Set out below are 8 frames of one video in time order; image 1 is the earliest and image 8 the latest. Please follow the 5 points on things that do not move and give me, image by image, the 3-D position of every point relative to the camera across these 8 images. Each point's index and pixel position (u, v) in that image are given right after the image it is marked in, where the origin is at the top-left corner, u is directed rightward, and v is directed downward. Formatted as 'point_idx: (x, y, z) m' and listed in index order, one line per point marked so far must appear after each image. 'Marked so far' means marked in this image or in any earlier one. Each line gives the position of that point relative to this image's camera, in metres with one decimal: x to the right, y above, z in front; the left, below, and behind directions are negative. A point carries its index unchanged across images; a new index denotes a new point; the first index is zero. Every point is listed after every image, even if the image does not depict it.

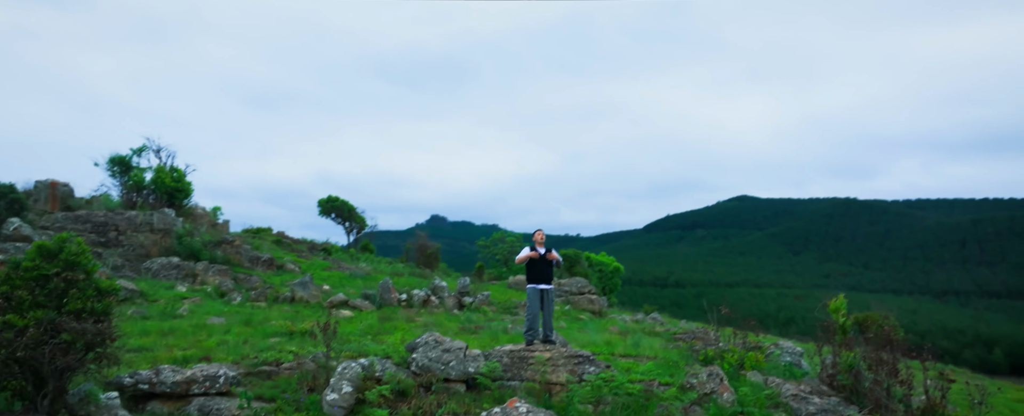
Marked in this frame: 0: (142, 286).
0: (-7.7, -1.6, +12.9) m
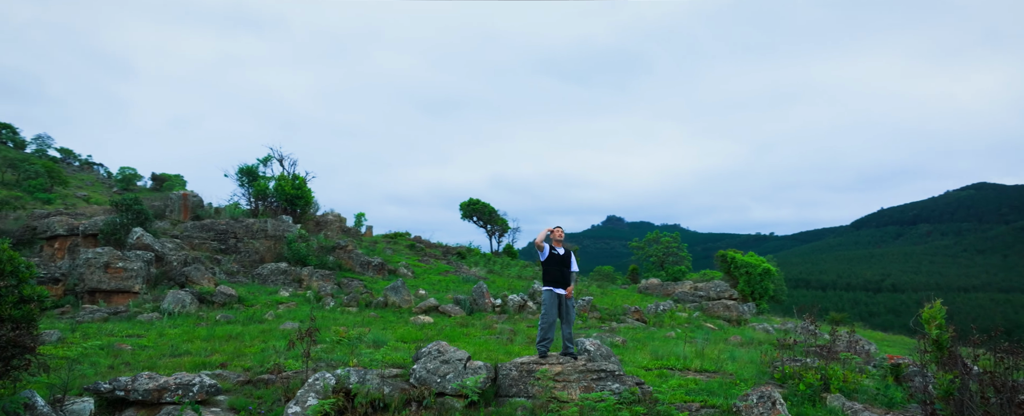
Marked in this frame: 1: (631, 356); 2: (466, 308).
0: (-6.0, -1.9, +14.0) m
1: (+1.9, -2.5, +10.5) m
2: (-1.3, -2.9, +18.0) m
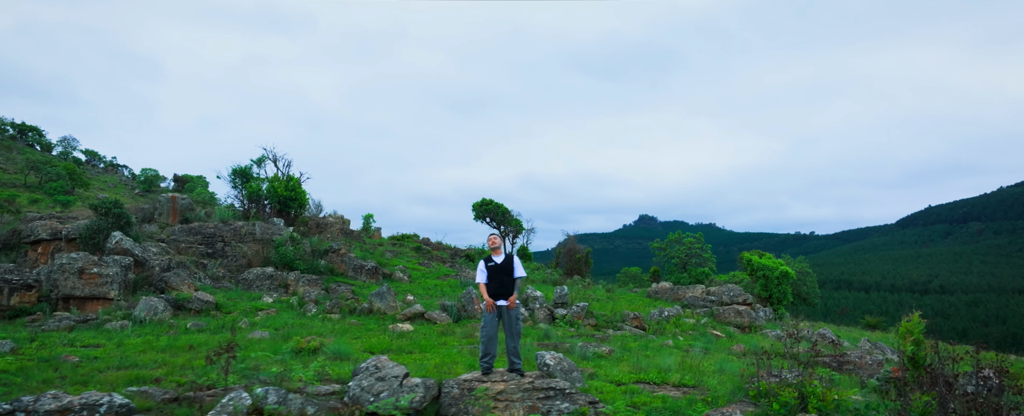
0: (-6.4, -2.0, +13.9) m
1: (+1.5, -2.6, +10.2) m
2: (-1.6, -3.0, +17.8) m
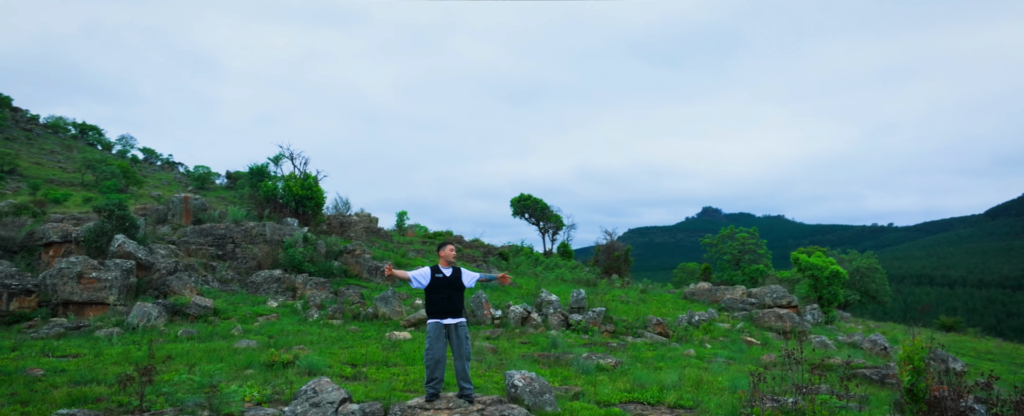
0: (-6.4, -2.1, +13.9) m
1: (+1.3, -2.8, +9.9) m
2: (-1.4, -3.2, +17.6) m
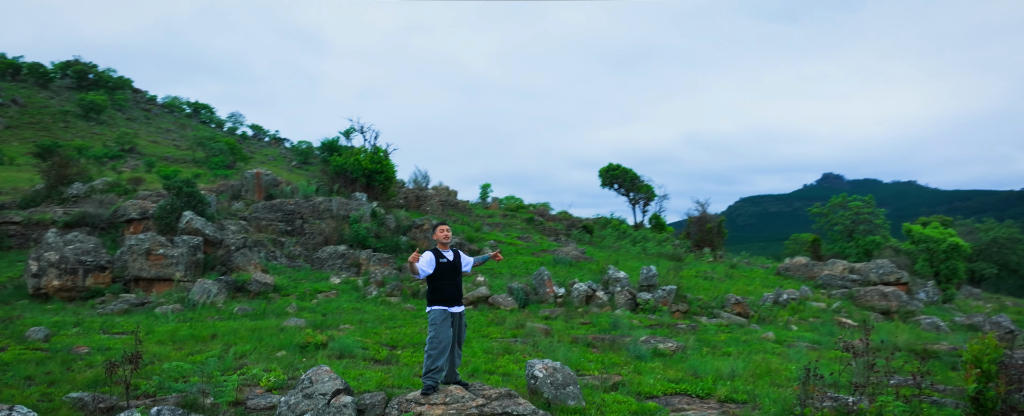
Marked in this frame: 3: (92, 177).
0: (-5.2, -1.6, +14.4) m
1: (+1.9, -2.5, +9.5) m
2: (+0.2, -2.5, +17.5) m
3: (-12.4, +0.9, +18.8) m
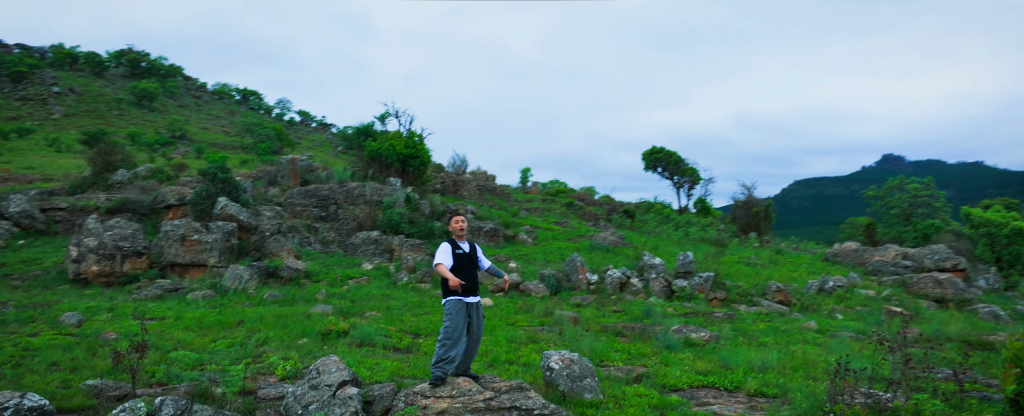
0: (-4.5, -1.3, +14.7) m
1: (+2.3, -2.3, +9.3) m
2: (+1.1, -2.2, +17.4) m
3: (-11.5, +1.4, +19.4) m
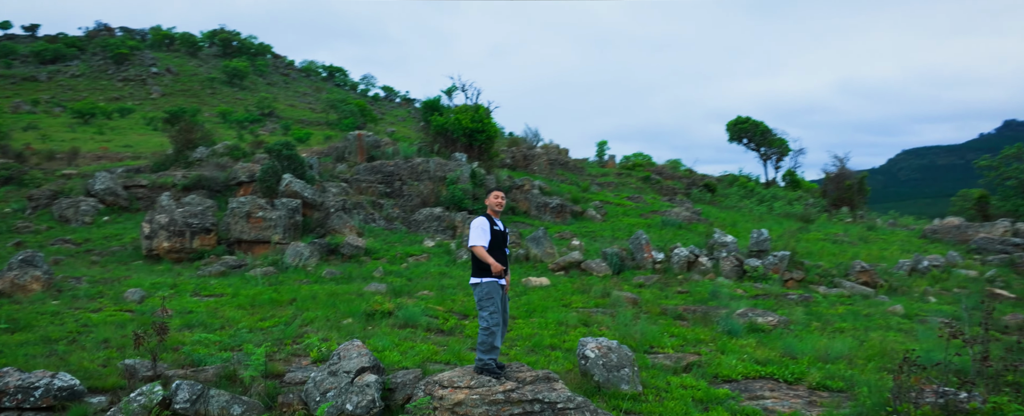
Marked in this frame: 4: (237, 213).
0: (-3.1, -0.8, +14.9) m
1: (+2.9, -2.1, +8.8) m
2: (+2.7, -1.5, +17.0) m
3: (-9.5, +2.1, +20.3) m
4: (-5.3, -0.1, +12.3) m
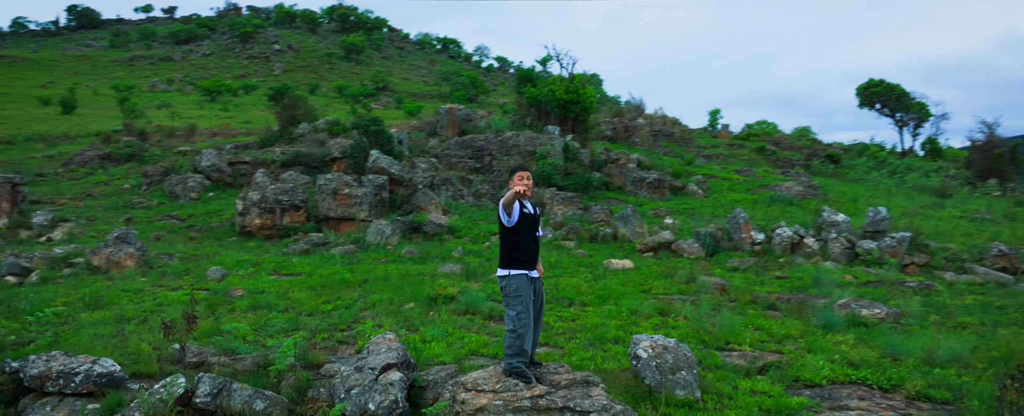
0: (-1.2, -0.2, +15.0) m
1: (+3.8, -1.9, +8.1) m
2: (+5.0, -1.0, +16.2) m
3: (-6.5, +3.0, +21.3) m
4: (-3.8, +0.4, +12.7) m
